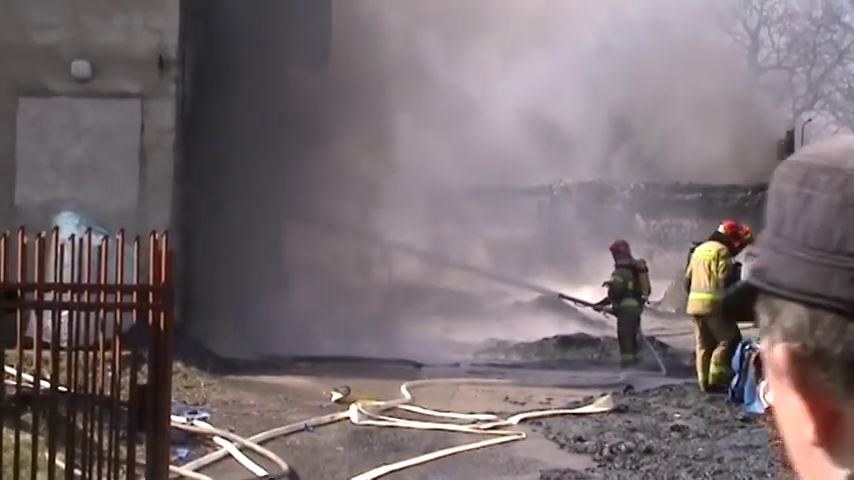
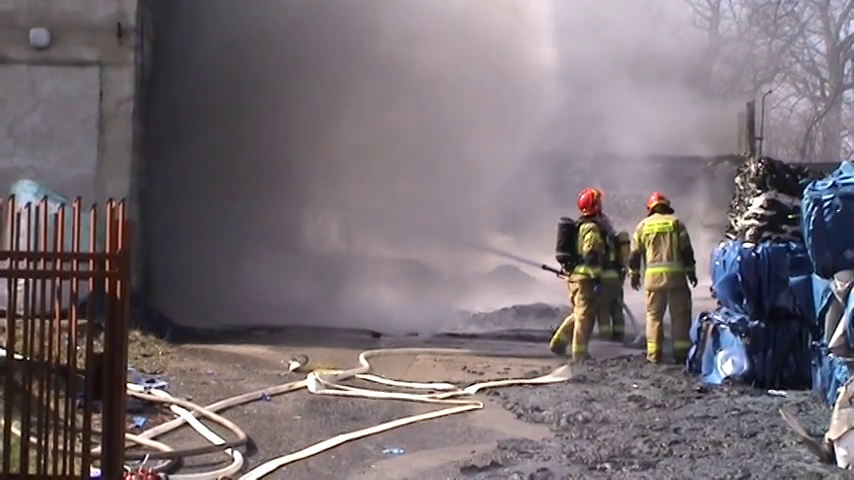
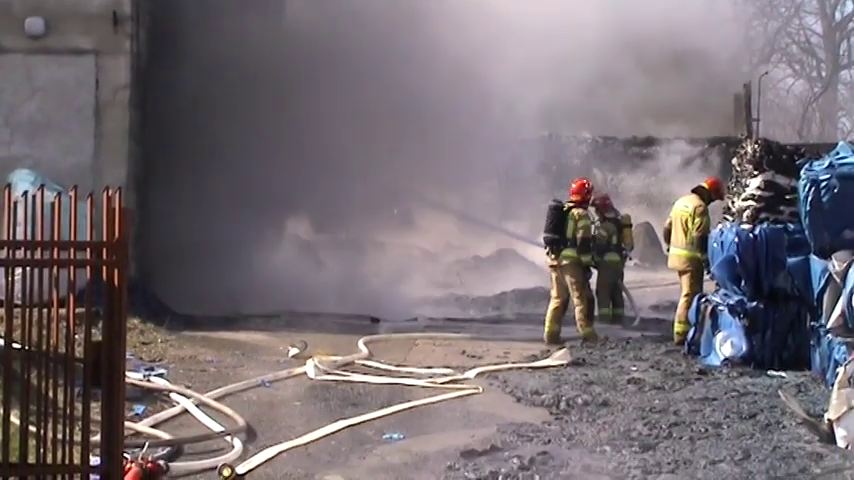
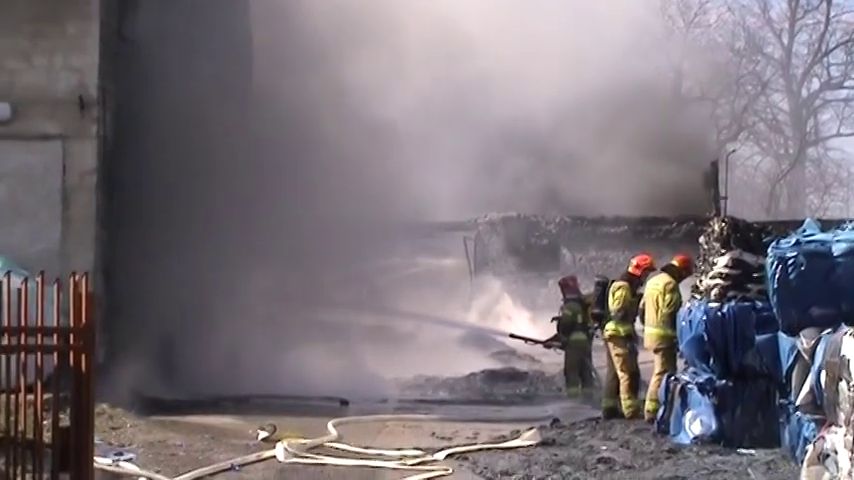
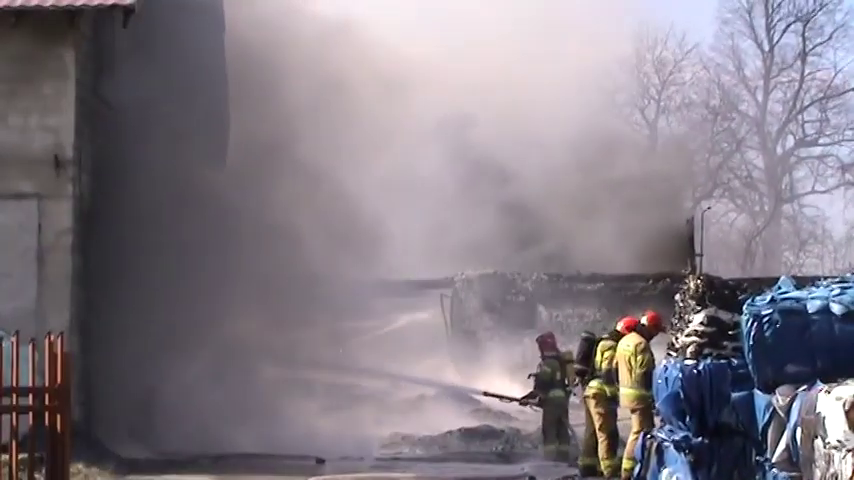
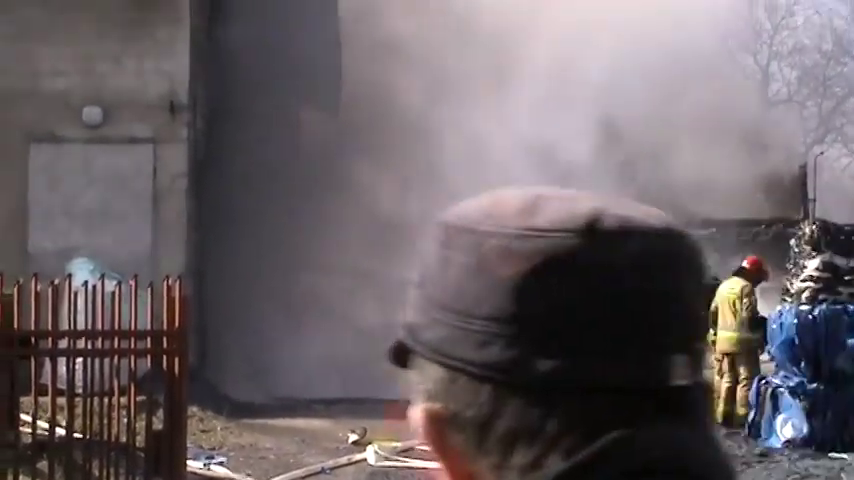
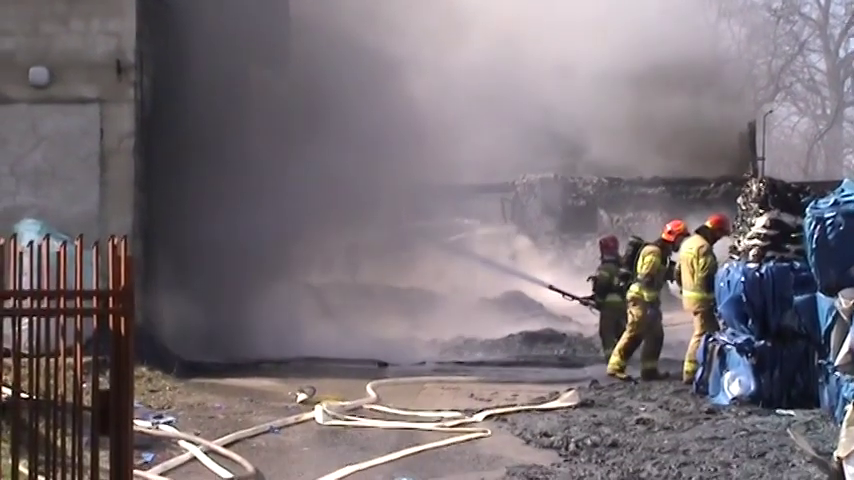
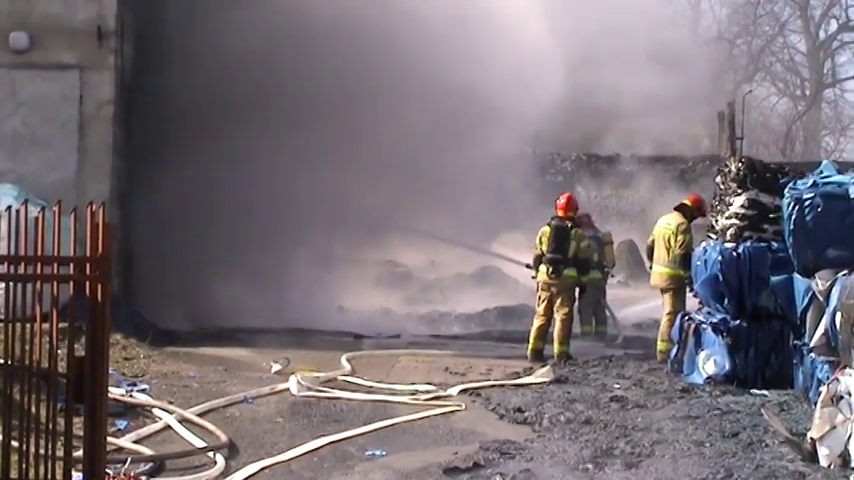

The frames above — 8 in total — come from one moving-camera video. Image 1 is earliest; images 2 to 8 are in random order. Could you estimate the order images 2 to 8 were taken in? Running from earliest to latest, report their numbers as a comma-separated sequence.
6, 5, 4, 7, 3, 8, 2
